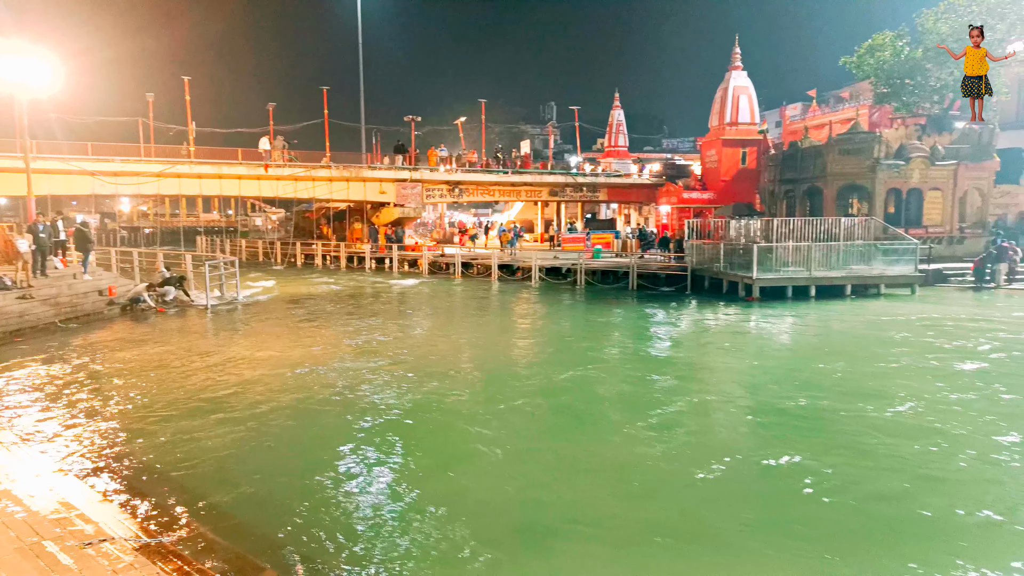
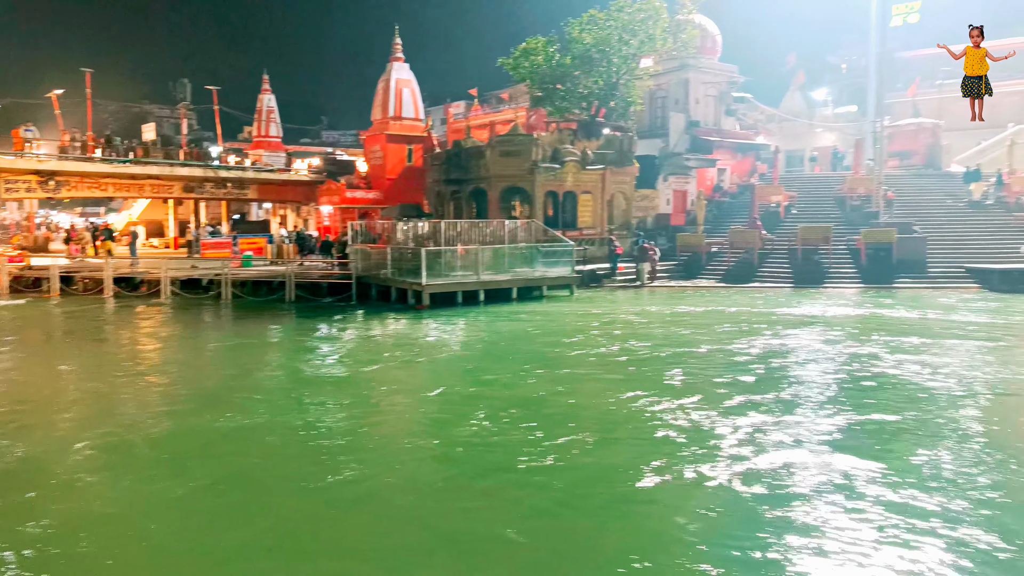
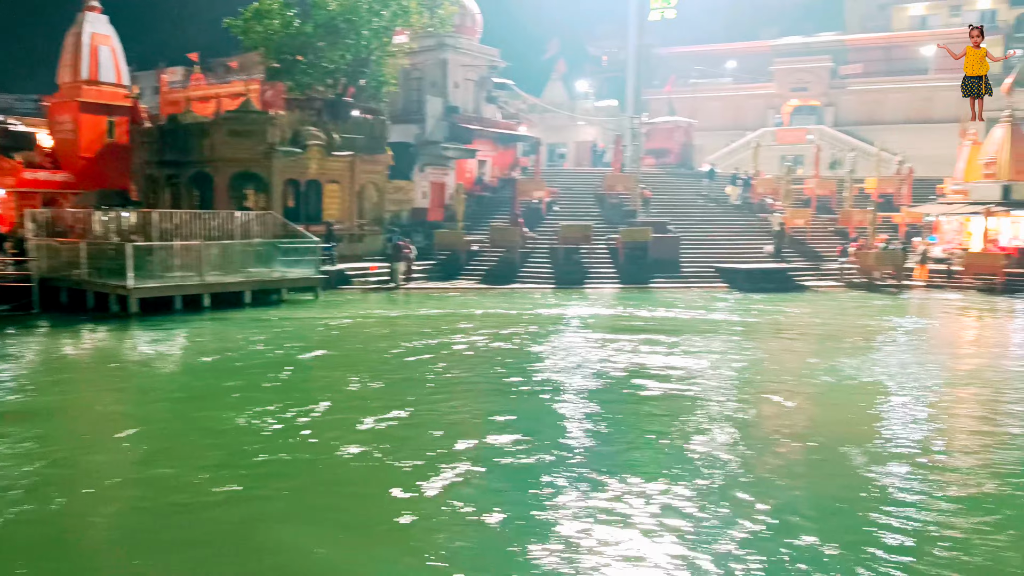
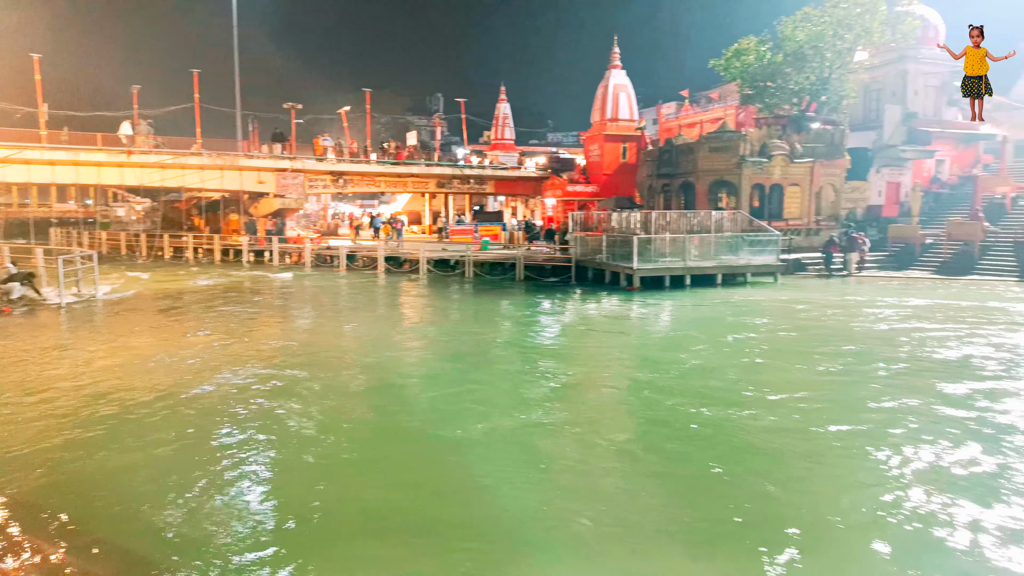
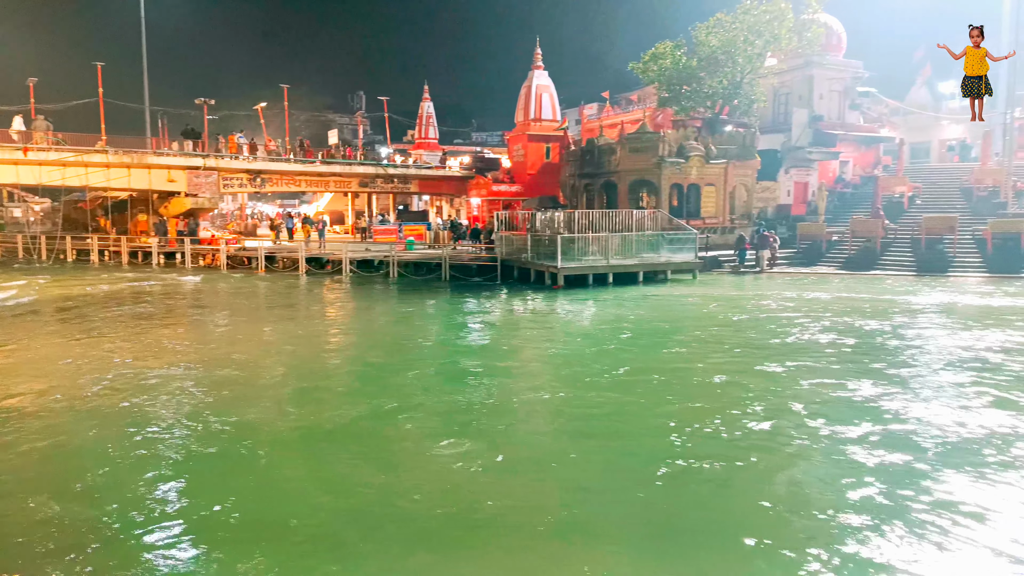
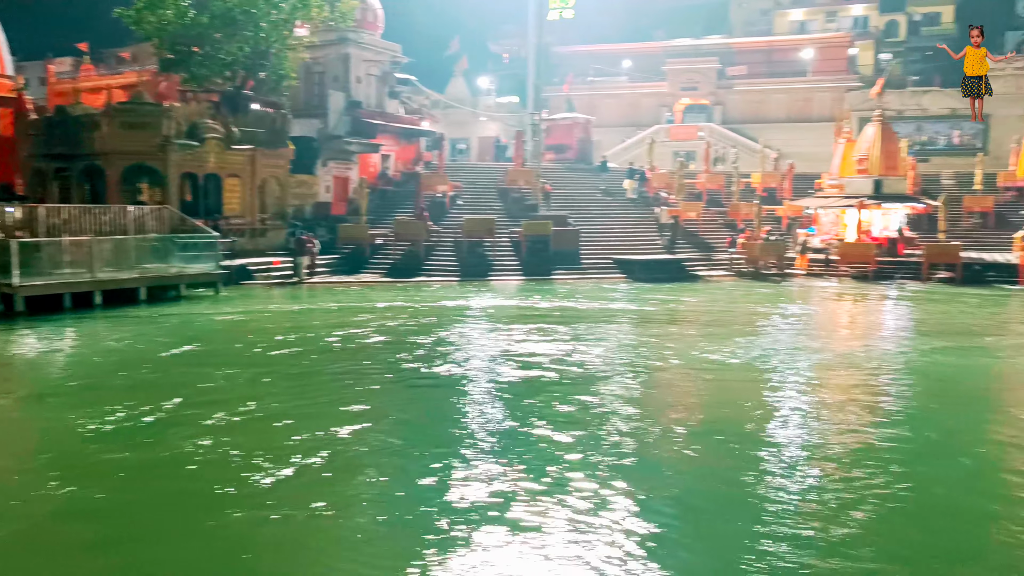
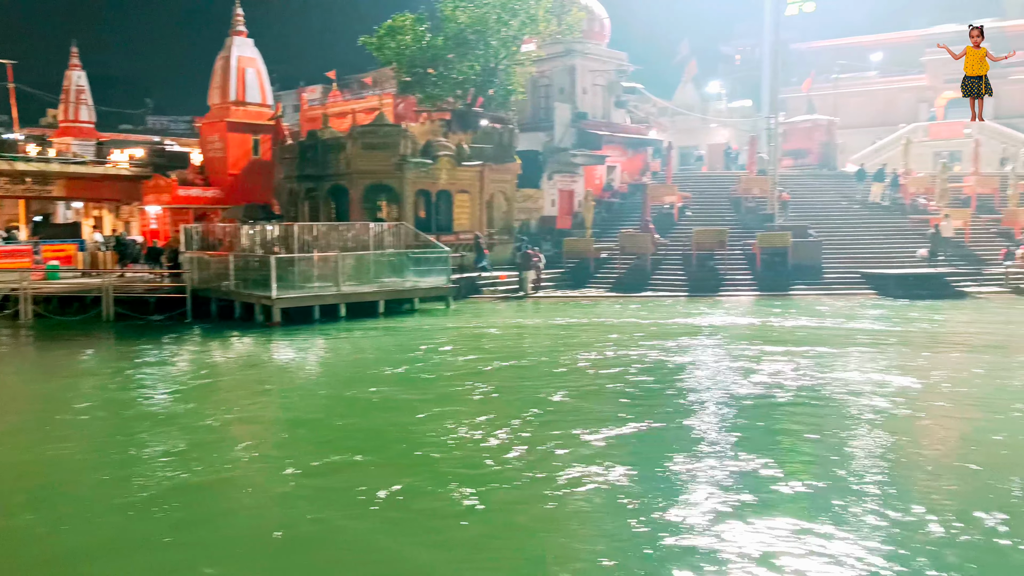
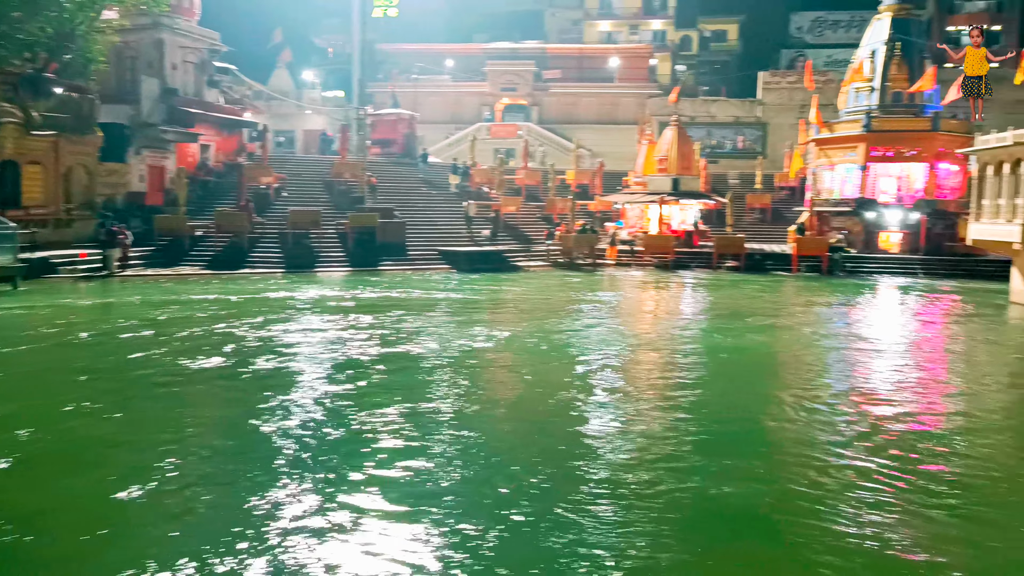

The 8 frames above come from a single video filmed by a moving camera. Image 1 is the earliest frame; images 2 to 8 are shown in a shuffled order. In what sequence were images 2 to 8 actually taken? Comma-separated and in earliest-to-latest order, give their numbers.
4, 5, 2, 7, 3, 6, 8
